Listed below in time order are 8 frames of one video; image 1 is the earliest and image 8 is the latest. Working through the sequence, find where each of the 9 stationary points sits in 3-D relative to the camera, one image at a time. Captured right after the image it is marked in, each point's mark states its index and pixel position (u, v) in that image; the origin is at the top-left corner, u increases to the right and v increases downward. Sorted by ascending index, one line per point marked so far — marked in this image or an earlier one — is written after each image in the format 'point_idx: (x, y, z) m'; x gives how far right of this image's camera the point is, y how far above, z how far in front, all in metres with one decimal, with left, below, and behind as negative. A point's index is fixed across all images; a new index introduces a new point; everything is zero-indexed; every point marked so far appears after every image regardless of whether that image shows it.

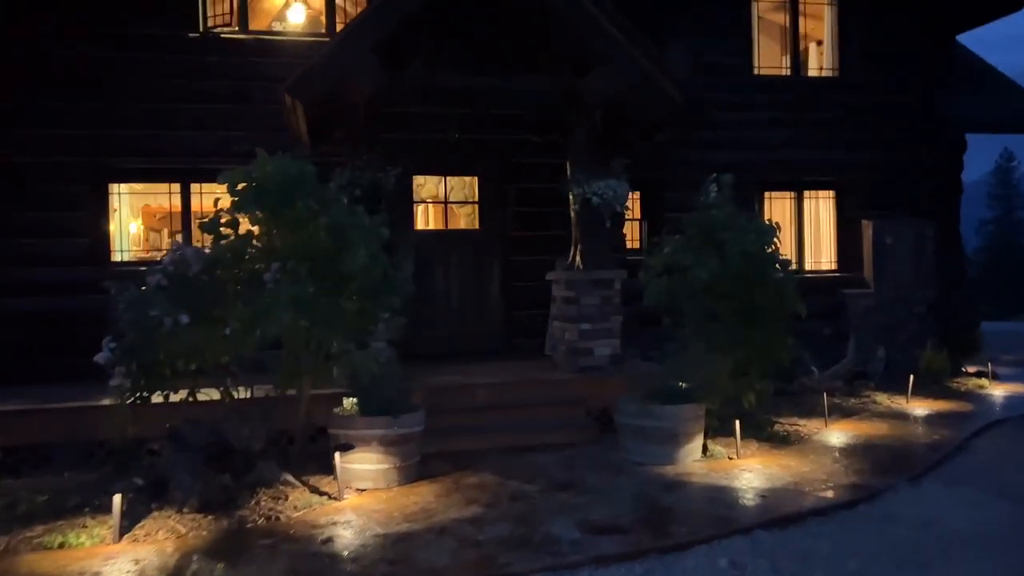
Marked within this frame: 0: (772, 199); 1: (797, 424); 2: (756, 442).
0: (+4.4, +1.4, +13.3) m
1: (+3.2, -1.5, +9.3) m
2: (+2.4, -1.5, +8.1) m
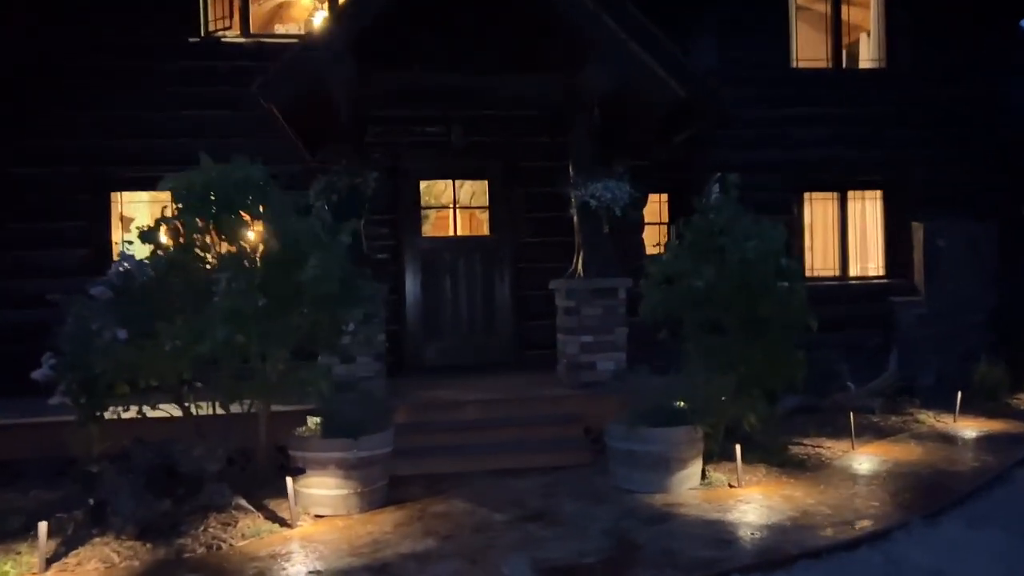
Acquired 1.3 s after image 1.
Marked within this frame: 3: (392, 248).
0: (+4.7, +1.3, +12.4) m
1: (+3.2, -1.6, +8.5) m
2: (+2.3, -1.6, +7.3) m
3: (-1.4, +0.5, +10.4) m
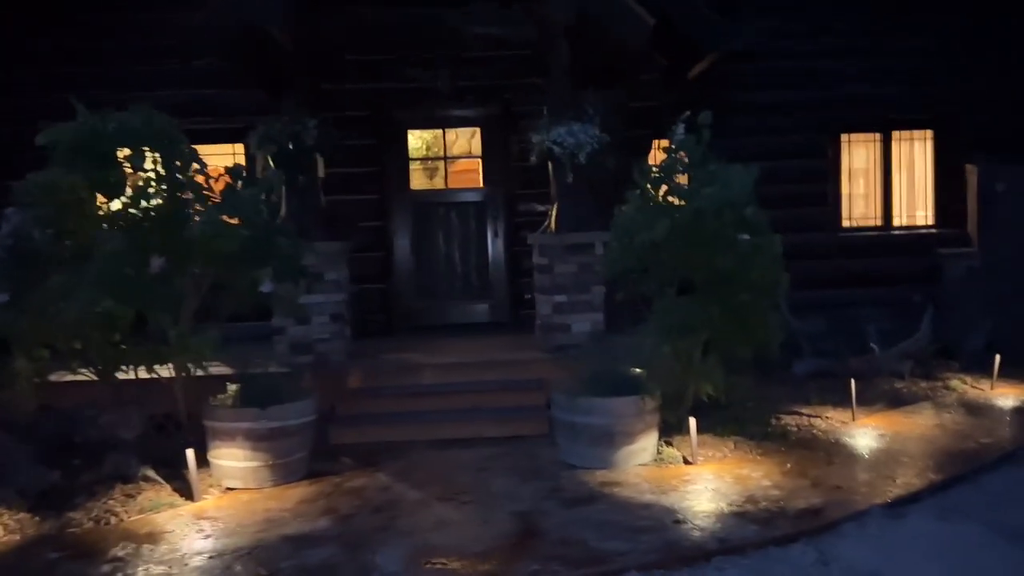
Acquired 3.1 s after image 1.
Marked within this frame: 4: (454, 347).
0: (+4.7, +2.0, +11.2) m
1: (+2.8, -1.2, +7.6) m
2: (+1.8, -1.2, +6.6) m
3: (-1.6, +1.0, +9.8) m
4: (-0.6, -0.6, +8.5) m
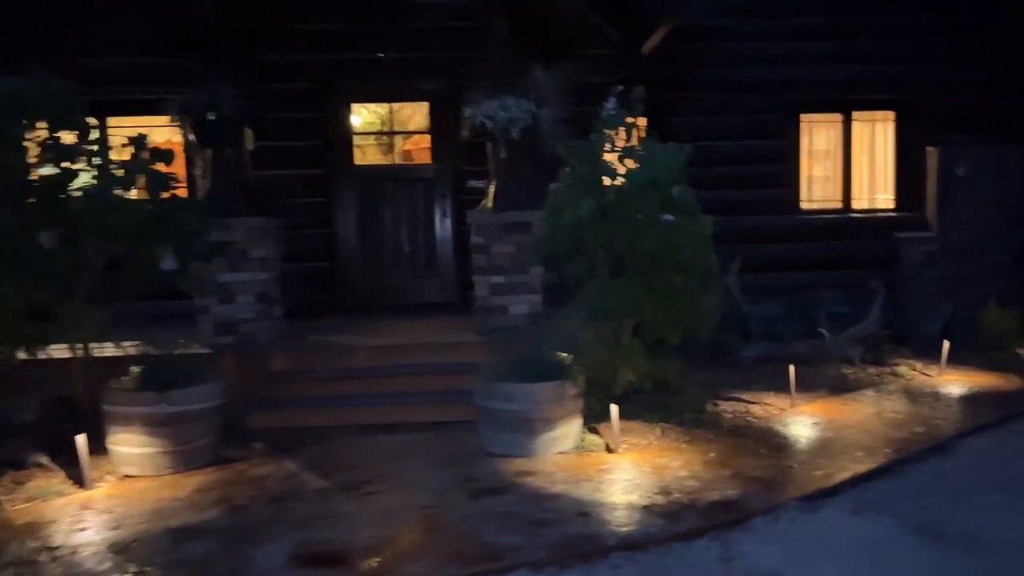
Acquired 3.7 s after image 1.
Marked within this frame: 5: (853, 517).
0: (+4.1, +2.2, +11.0) m
1: (+2.2, -1.1, +7.4) m
2: (+1.2, -1.1, +6.4) m
3: (-2.2, +1.3, +9.5) m
4: (-1.2, -0.4, +8.2) m
5: (+2.0, -1.3, +4.7) m
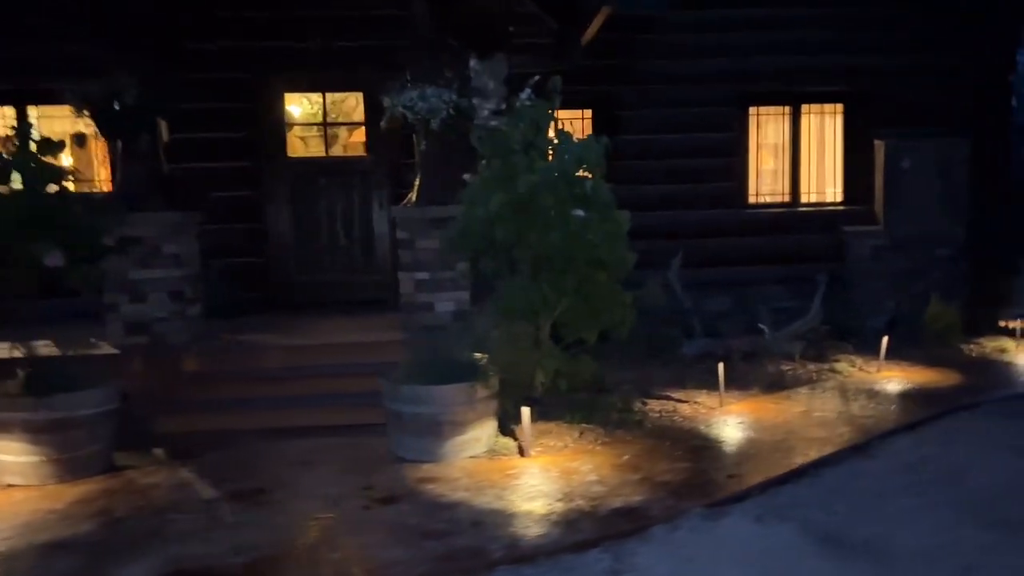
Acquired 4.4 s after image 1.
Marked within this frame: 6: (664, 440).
0: (+3.3, +2.3, +10.8) m
1: (+1.5, -1.0, +7.2) m
2: (+0.5, -1.1, +6.2) m
3: (-3.0, +1.3, +9.2) m
4: (-1.9, -0.4, +7.9) m
5: (+1.4, -1.3, +4.5) m
6: (+1.1, -1.1, +6.1) m
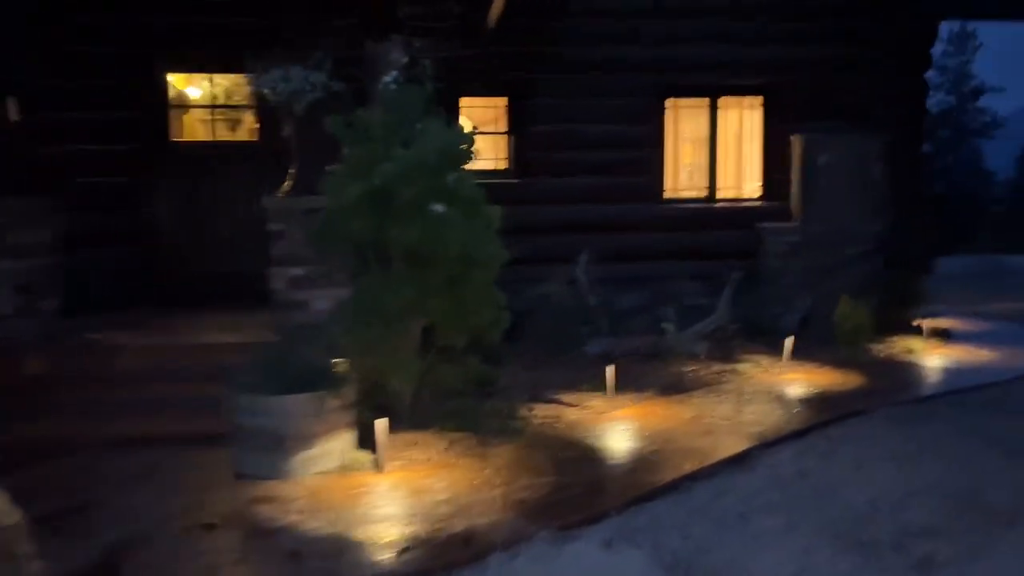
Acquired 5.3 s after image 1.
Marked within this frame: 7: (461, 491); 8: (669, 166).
0: (+2.1, +2.3, +10.5) m
1: (+0.5, -1.0, +6.9) m
2: (-0.4, -1.1, +5.8) m
3: (-4.1, +1.4, +8.6) m
4: (-3.0, -0.3, +7.4) m
5: (+0.5, -1.3, +4.2) m
6: (+0.2, -1.1, +5.7) m
7: (-0.3, -1.2, +4.8) m
8: (+2.0, +1.6, +10.6) m
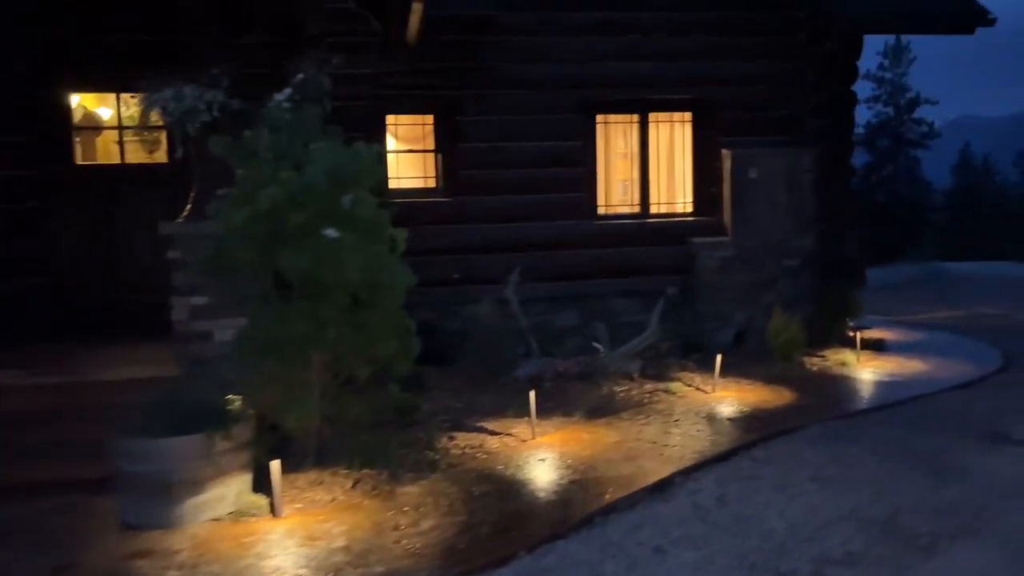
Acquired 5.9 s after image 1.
0: (+1.2, +2.1, +10.4) m
1: (-0.1, -1.2, +6.6) m
2: (-1.0, -1.3, +5.4) m
3: (-4.9, +1.1, +8.1) m
4: (-3.7, -0.6, +6.9) m
5: (0.0, -1.5, +3.9) m
6: (-0.4, -1.3, +5.4) m
7: (-0.8, -1.4, +4.5) m
8: (+1.1, +1.4, +10.5) m
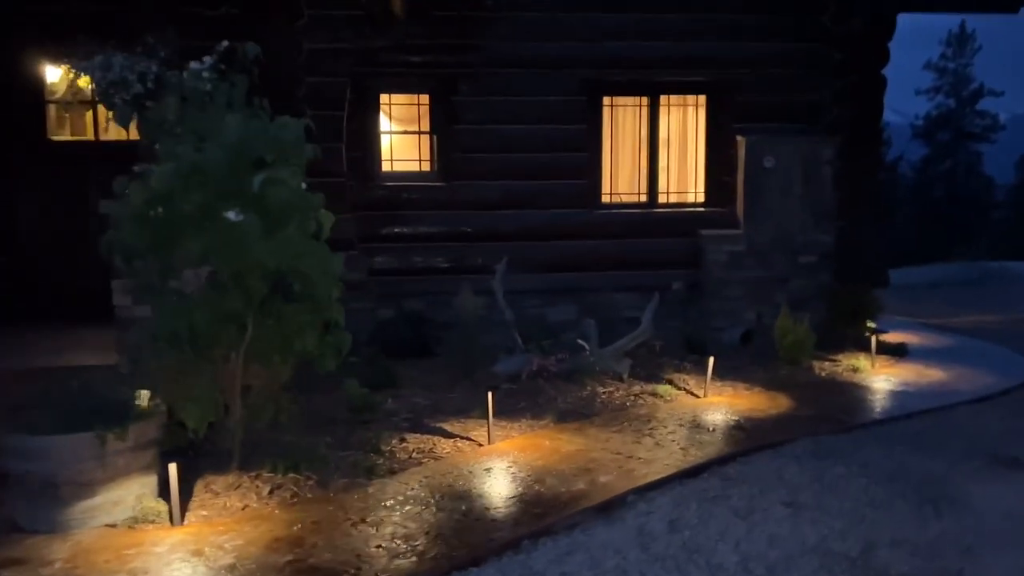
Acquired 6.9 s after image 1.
0: (+1.1, +2.2, +9.8) m
1: (-0.5, -1.1, +6.1) m
2: (-1.4, -1.2, +5.0) m
3: (-5.0, +1.3, +7.8) m
4: (-3.9, -0.4, +6.6) m
5: (-0.5, -1.4, +3.4) m
6: (-0.8, -1.3, +5.0) m
7: (-1.3, -1.3, +4.1) m
8: (+1.1, +1.4, +9.9) m
